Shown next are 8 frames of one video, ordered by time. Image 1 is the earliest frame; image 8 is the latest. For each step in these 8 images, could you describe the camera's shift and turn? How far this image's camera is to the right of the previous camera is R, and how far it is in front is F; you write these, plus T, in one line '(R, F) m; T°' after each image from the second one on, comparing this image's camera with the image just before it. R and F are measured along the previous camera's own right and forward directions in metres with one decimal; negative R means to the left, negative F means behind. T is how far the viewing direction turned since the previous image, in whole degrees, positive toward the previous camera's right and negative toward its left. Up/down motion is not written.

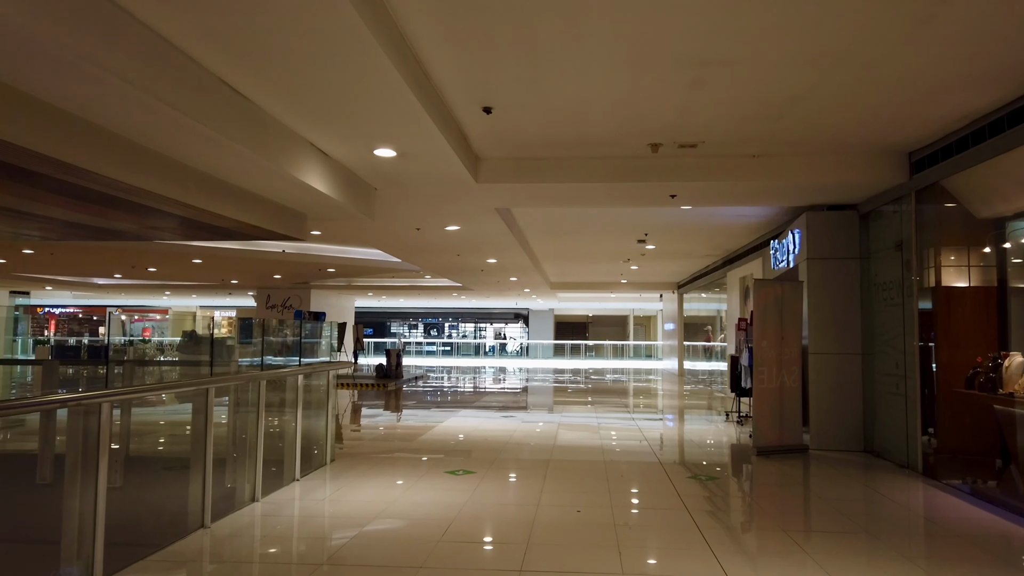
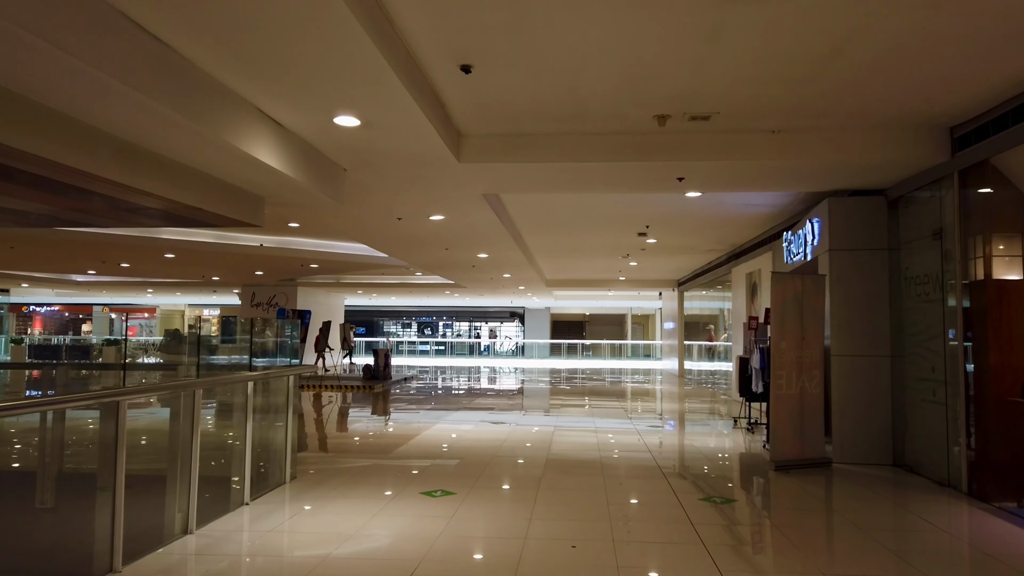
(+0.1, +0.8) m; 0°
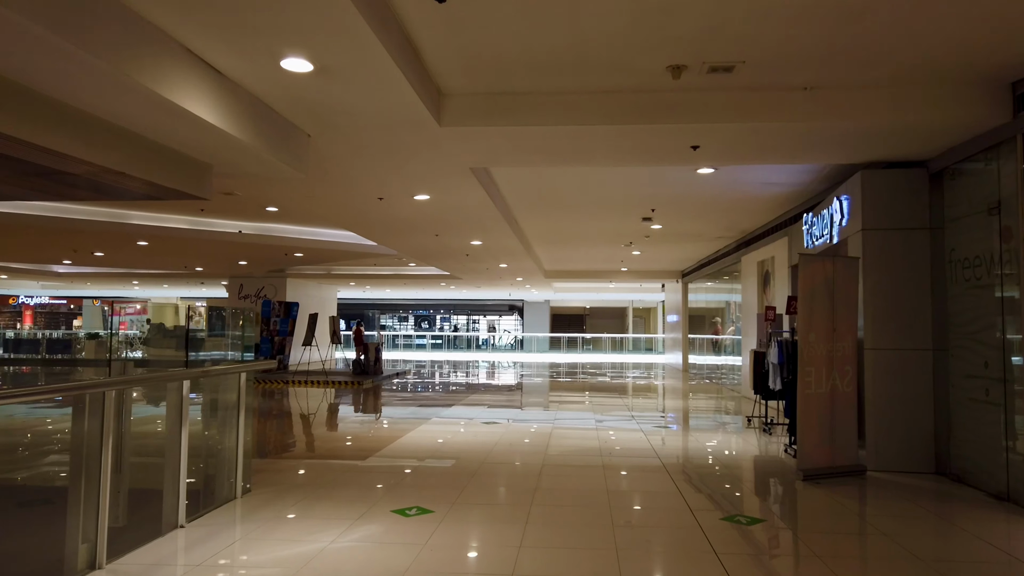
(+0.1, +0.8) m; 0°
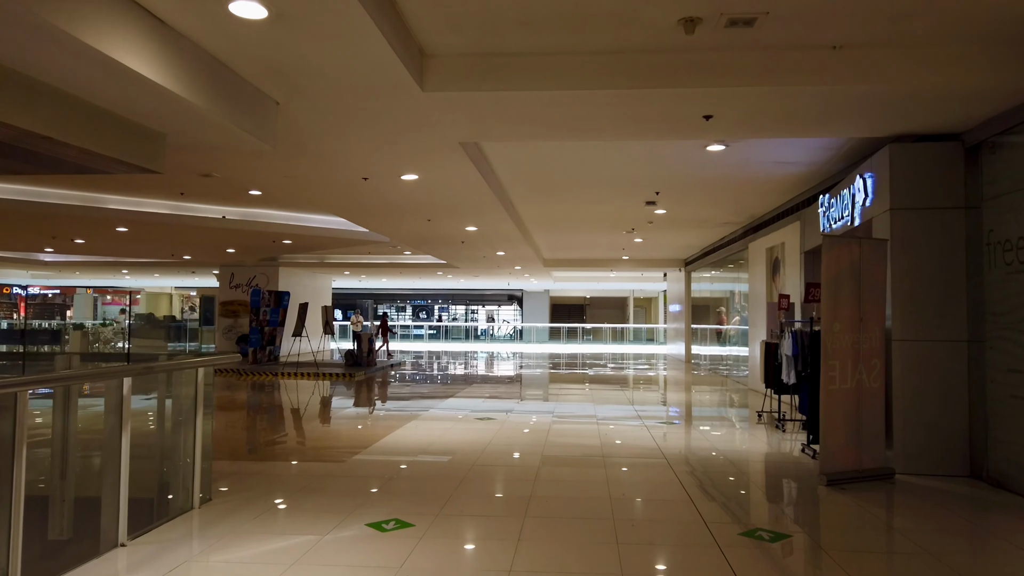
(0.0, +0.5) m; 0°
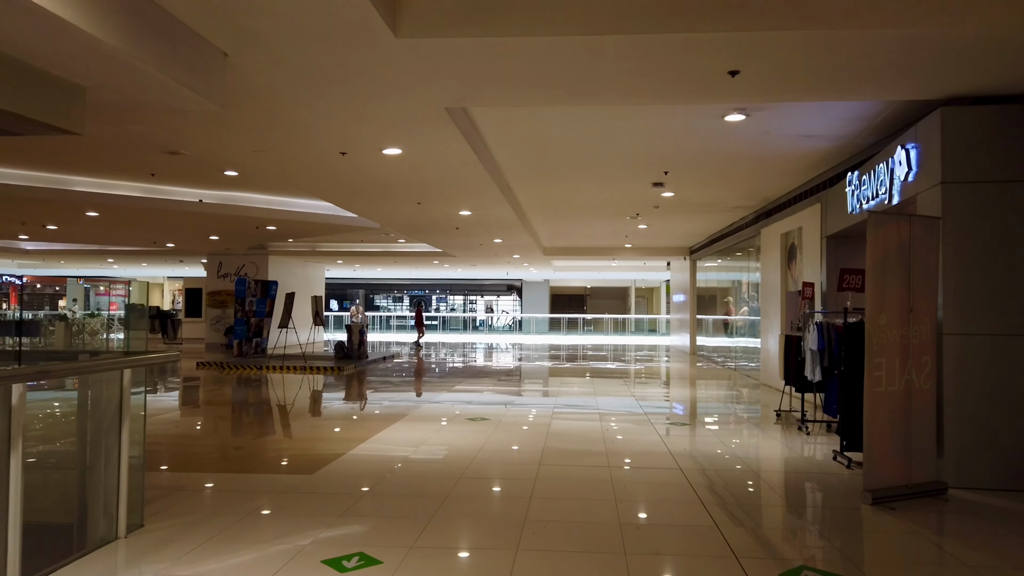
(0.0, +0.7) m; 0°
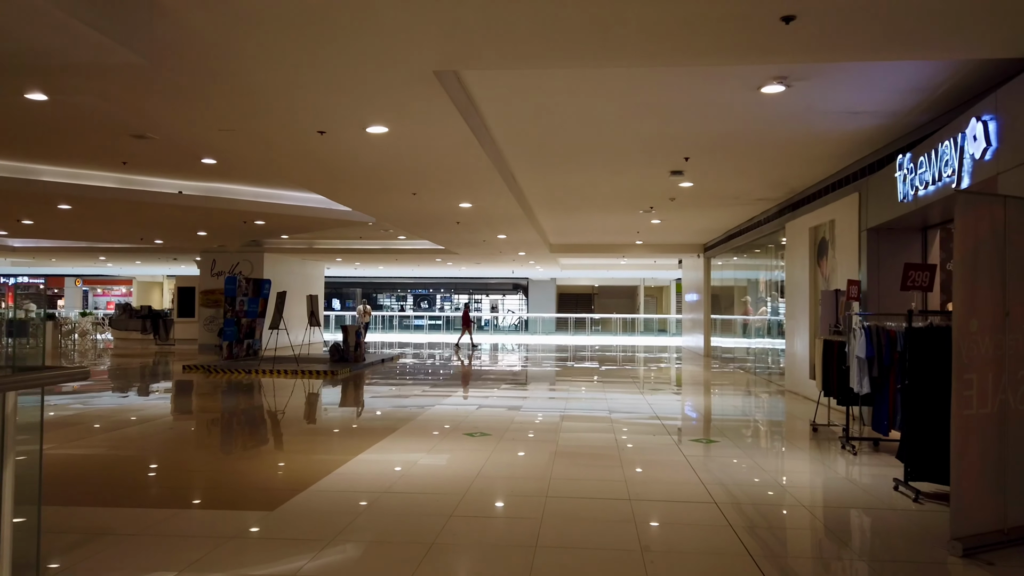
(0.0, +0.8) m; 0°
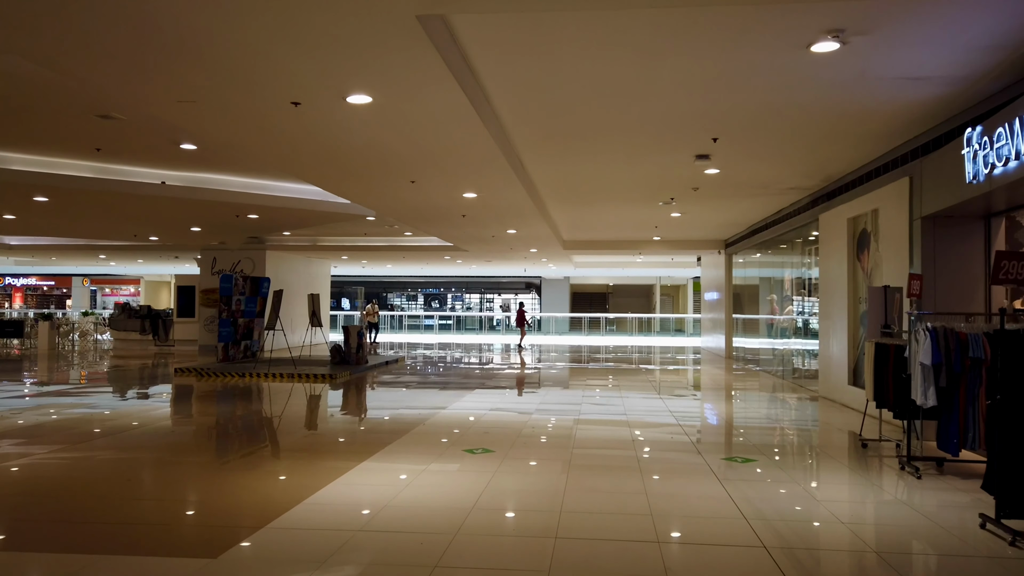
(+0.1, +0.8) m; -1°
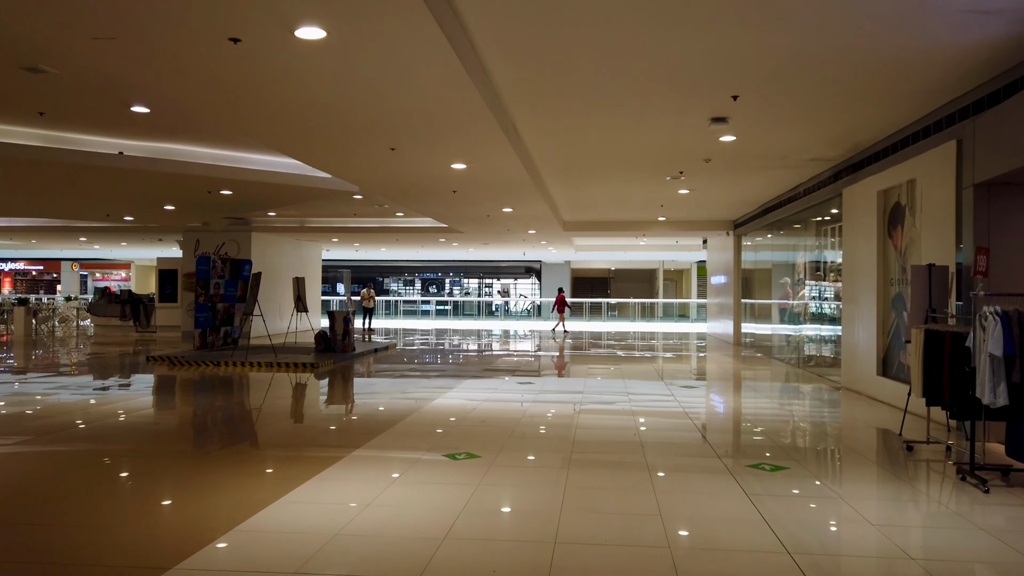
(+0.1, +0.8) m; 0°
